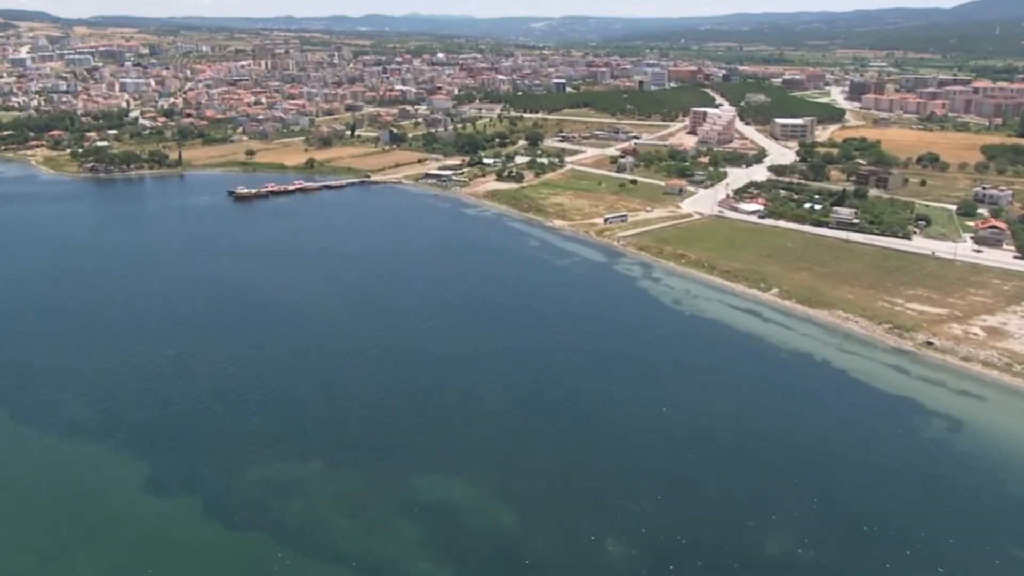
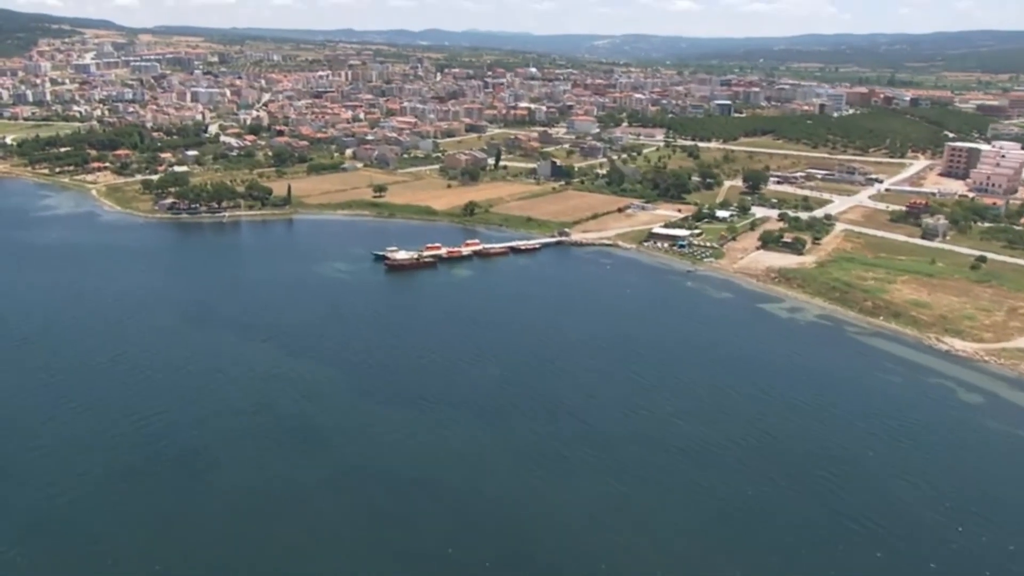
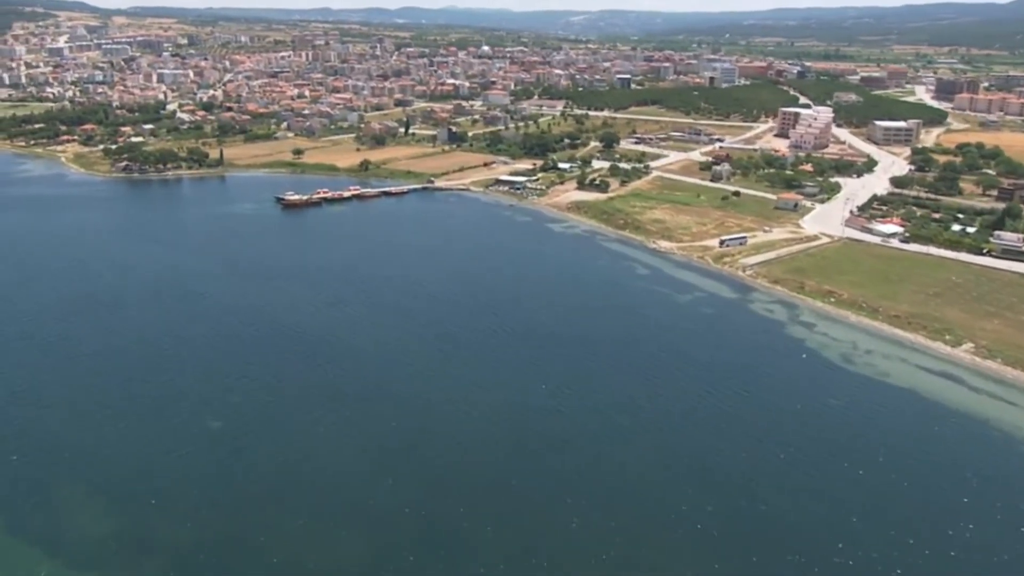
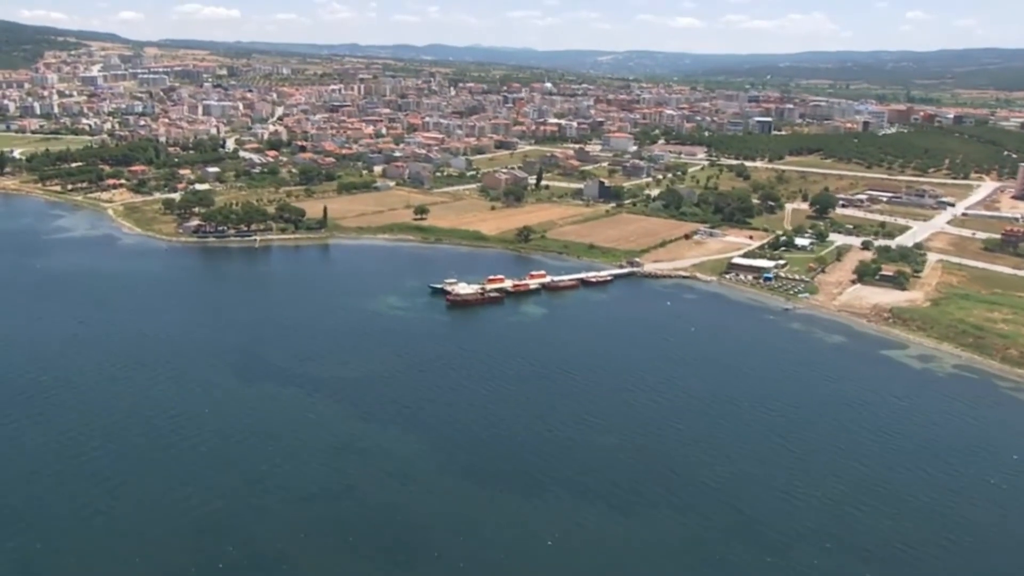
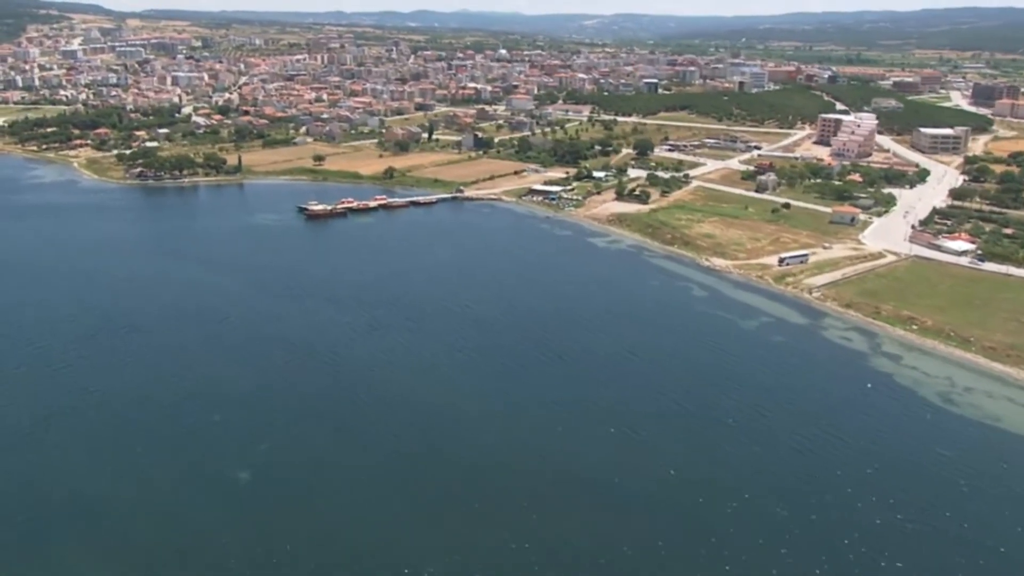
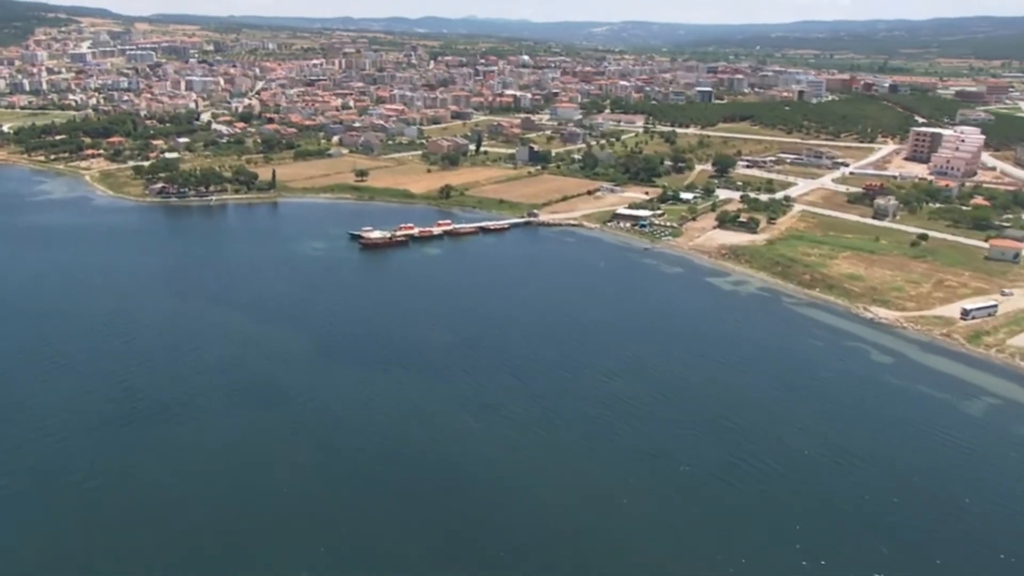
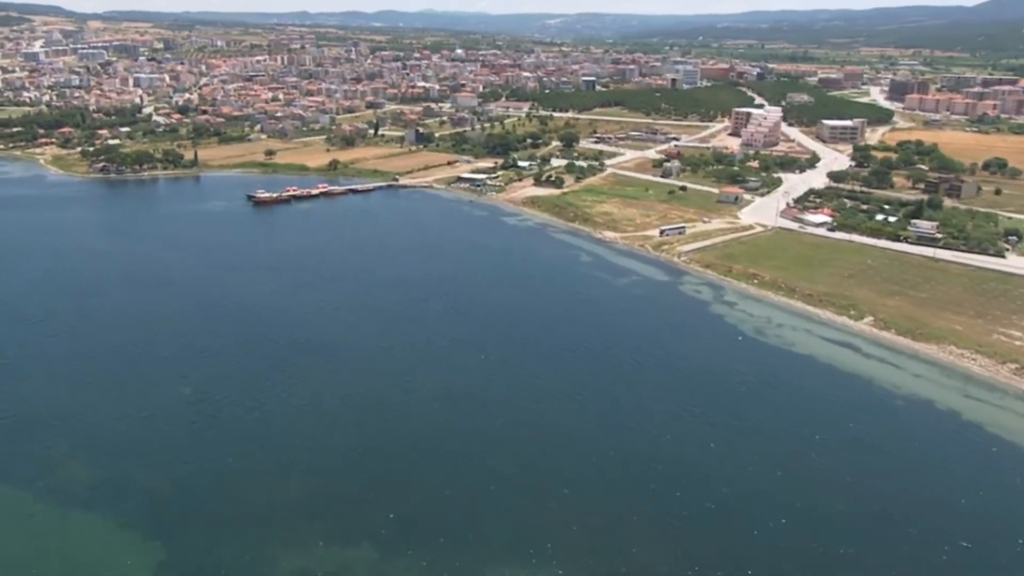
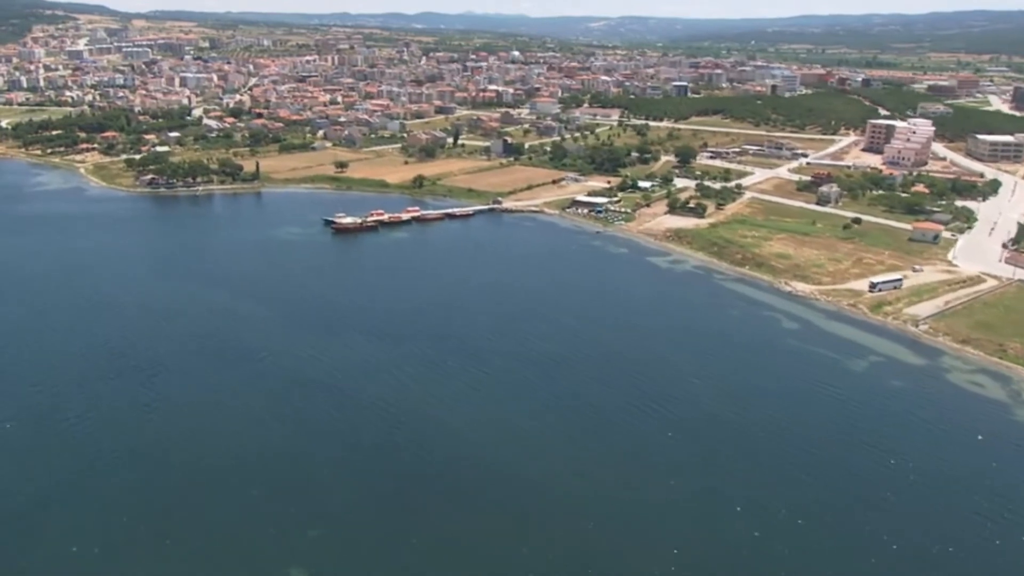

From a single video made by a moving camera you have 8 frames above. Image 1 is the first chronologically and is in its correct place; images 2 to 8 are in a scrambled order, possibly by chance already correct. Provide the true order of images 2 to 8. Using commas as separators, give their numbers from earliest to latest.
7, 3, 5, 8, 6, 2, 4
